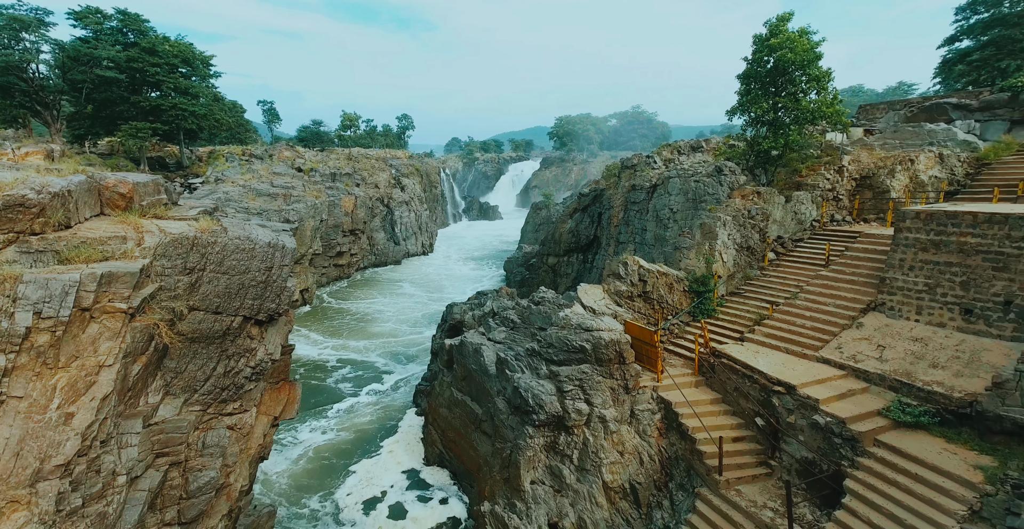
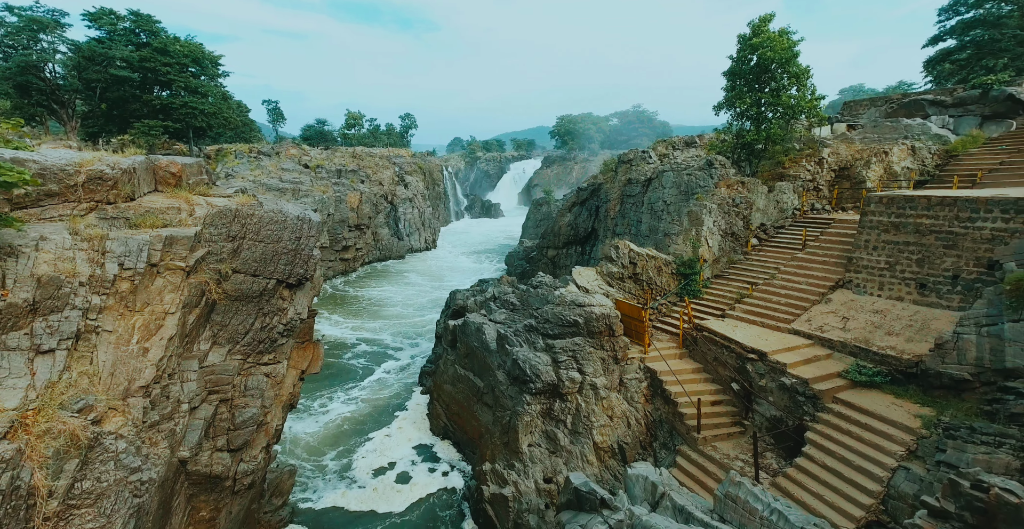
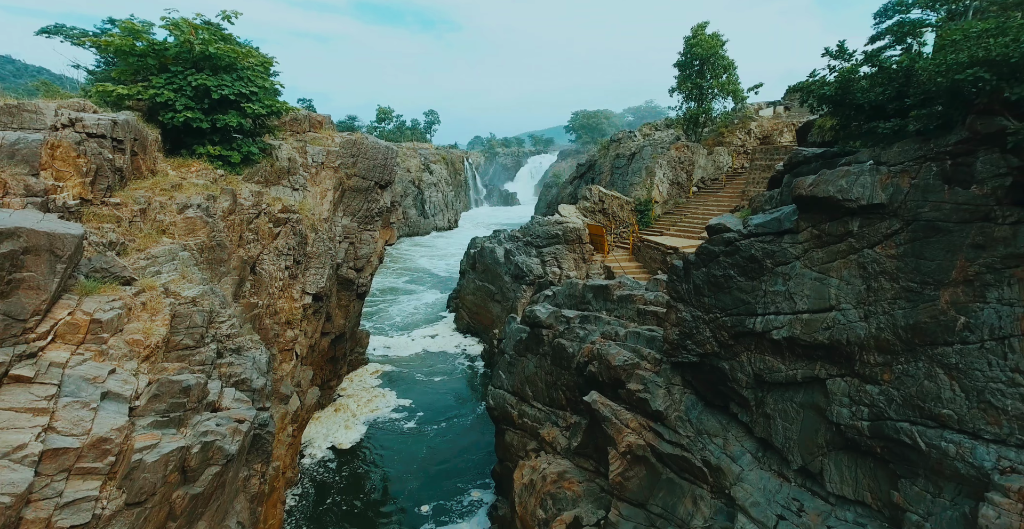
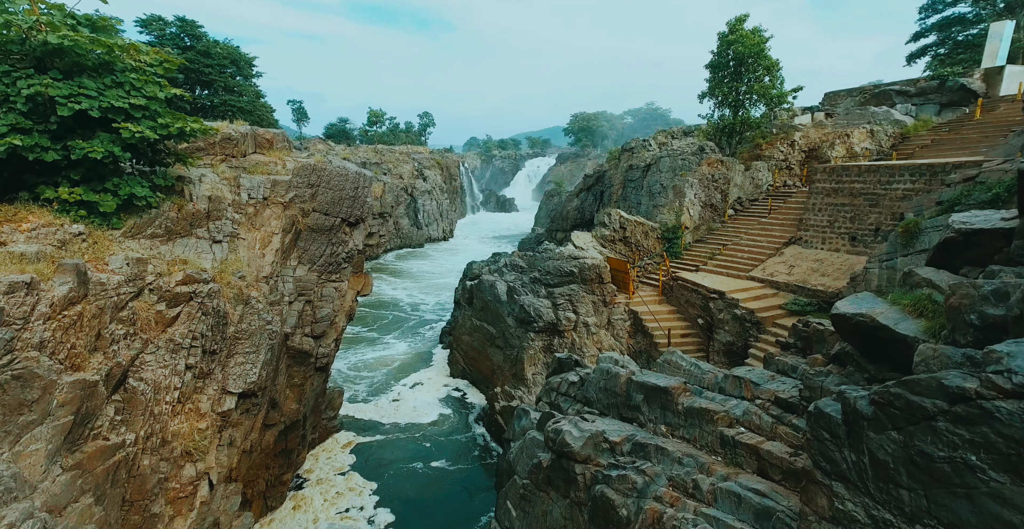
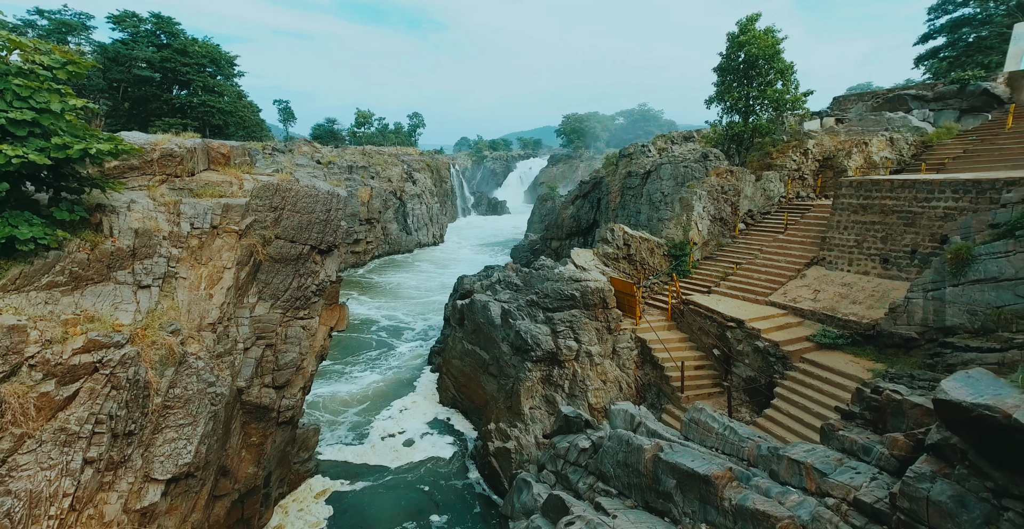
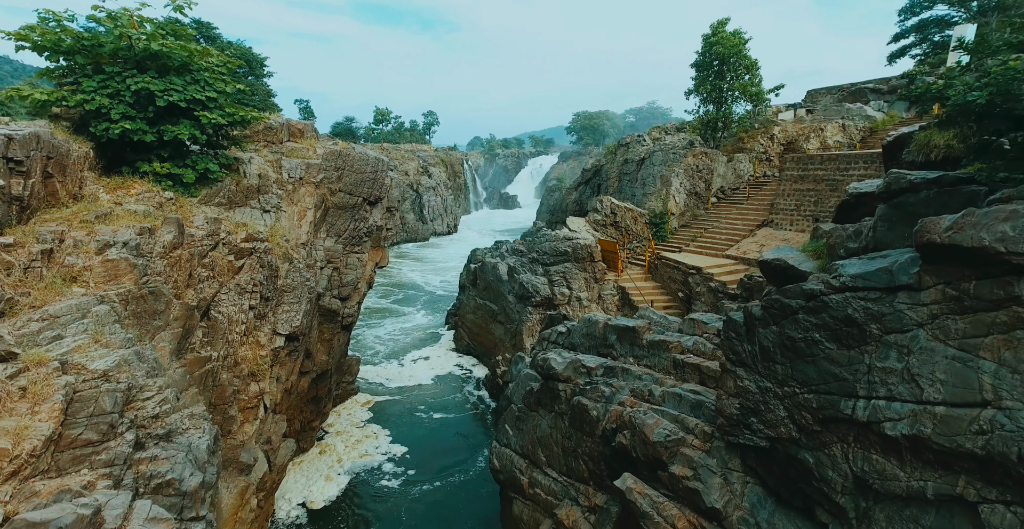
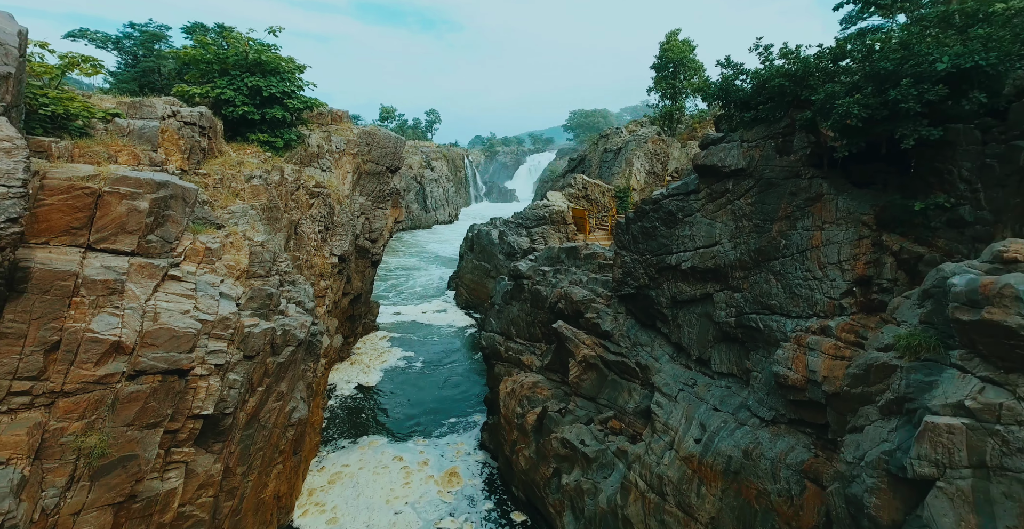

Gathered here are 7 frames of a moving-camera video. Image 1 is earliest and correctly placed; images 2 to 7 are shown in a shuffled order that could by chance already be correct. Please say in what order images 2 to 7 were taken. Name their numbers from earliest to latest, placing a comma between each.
2, 5, 4, 6, 3, 7
